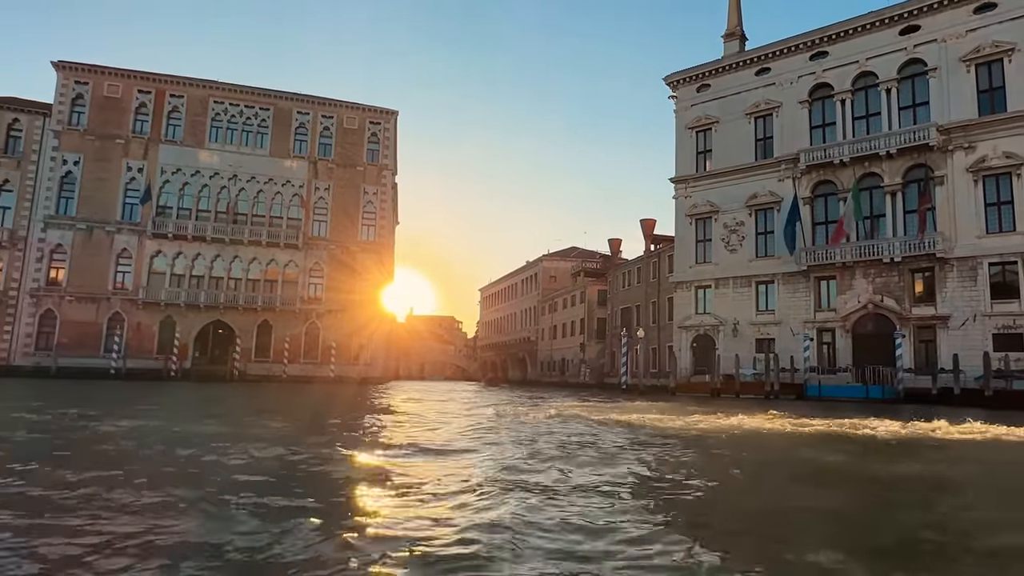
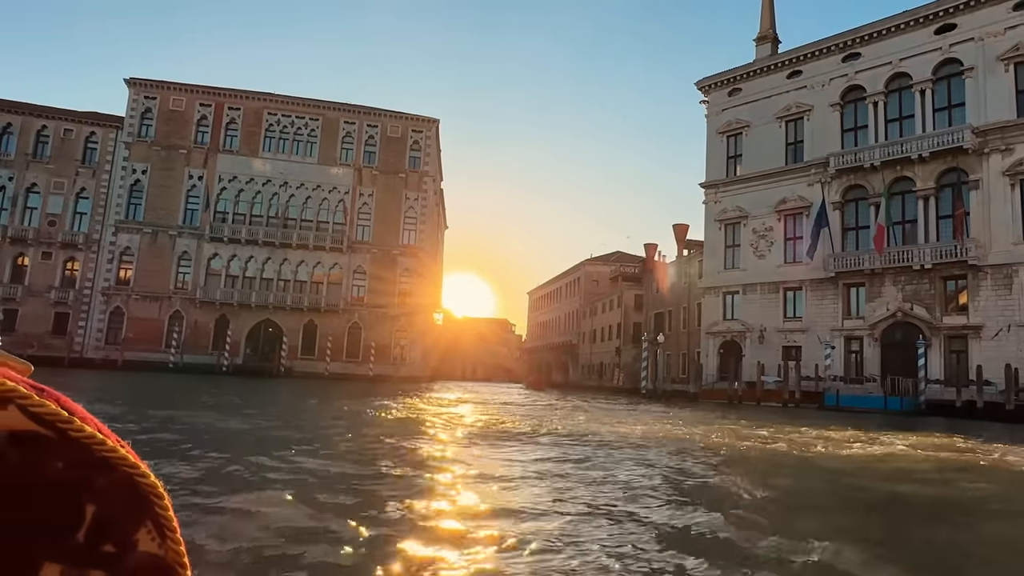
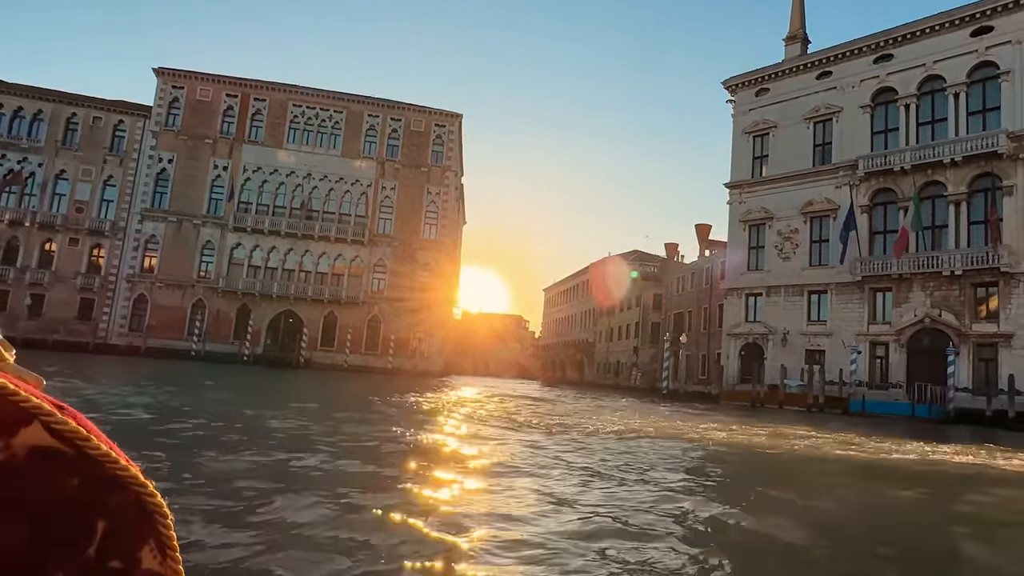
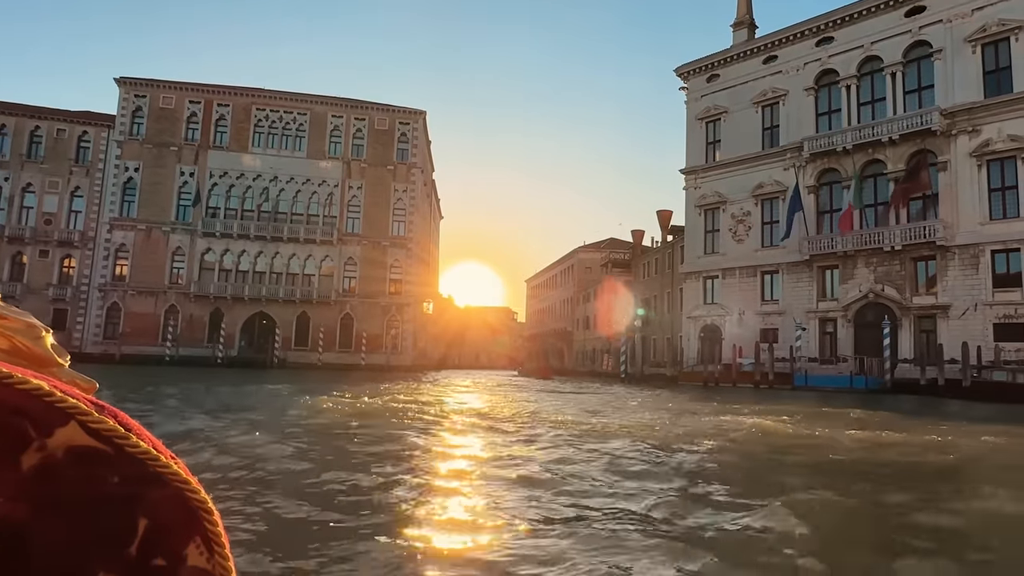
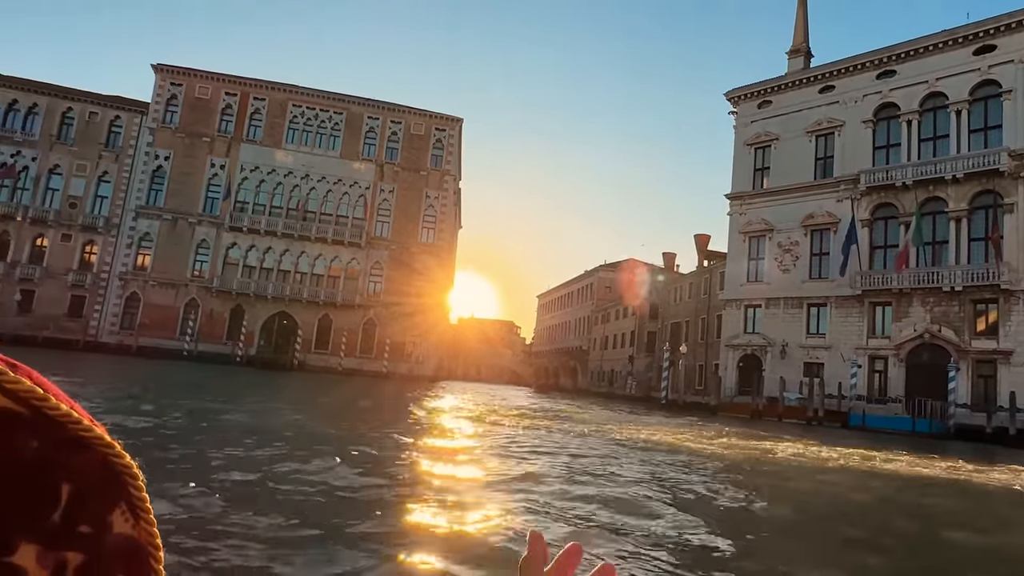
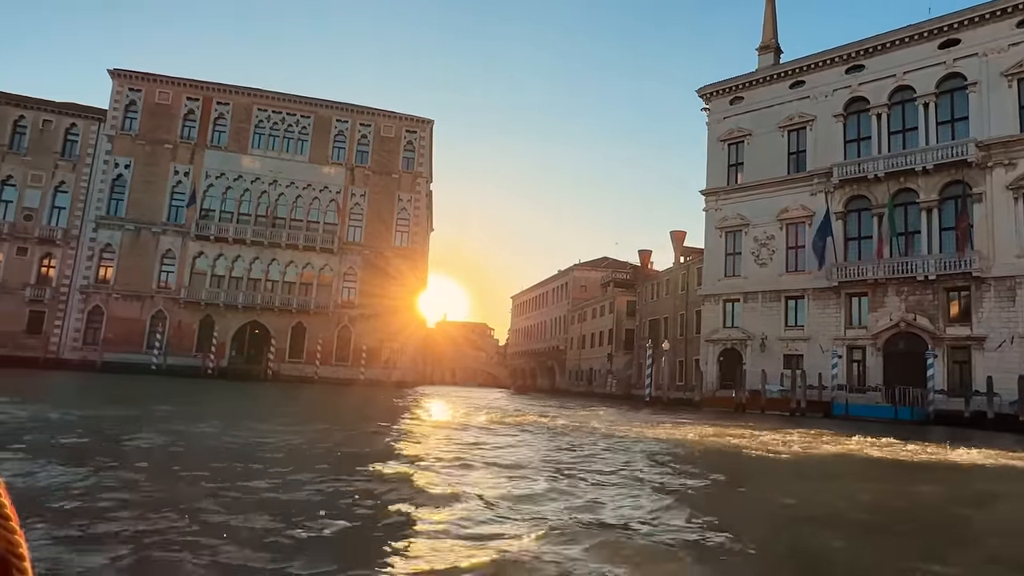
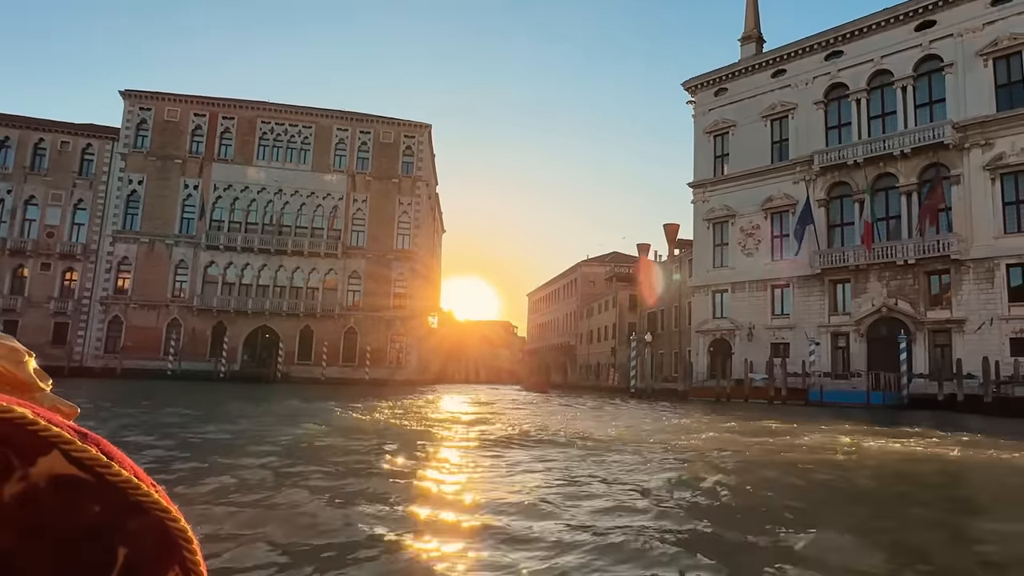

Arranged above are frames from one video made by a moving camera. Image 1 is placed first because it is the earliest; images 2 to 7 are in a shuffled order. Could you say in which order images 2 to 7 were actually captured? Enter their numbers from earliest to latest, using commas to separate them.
6, 5, 3, 2, 7, 4
